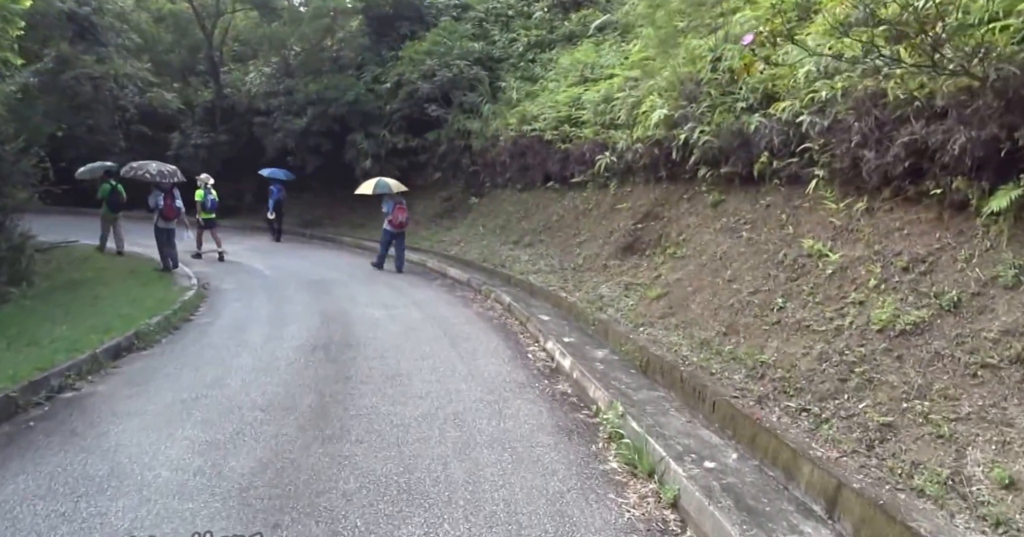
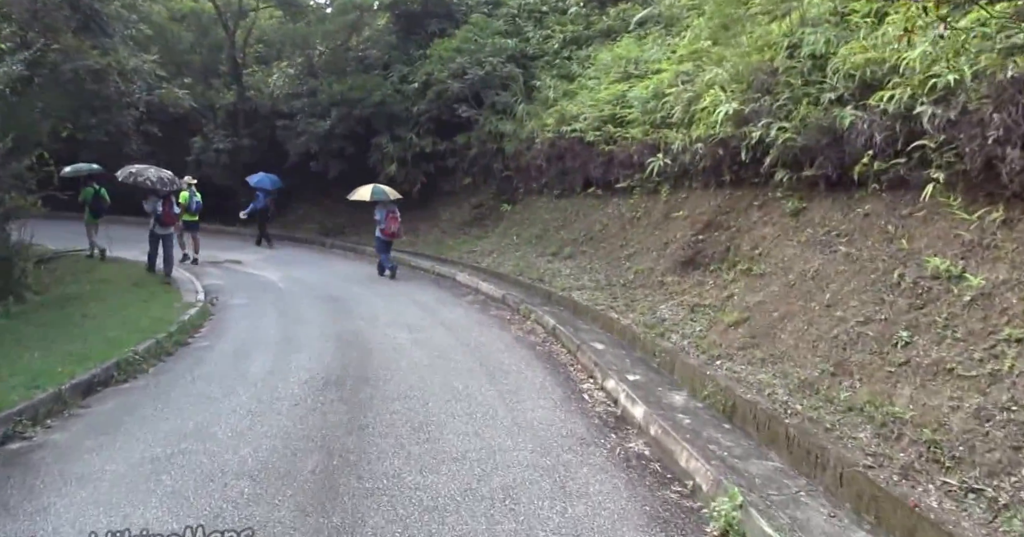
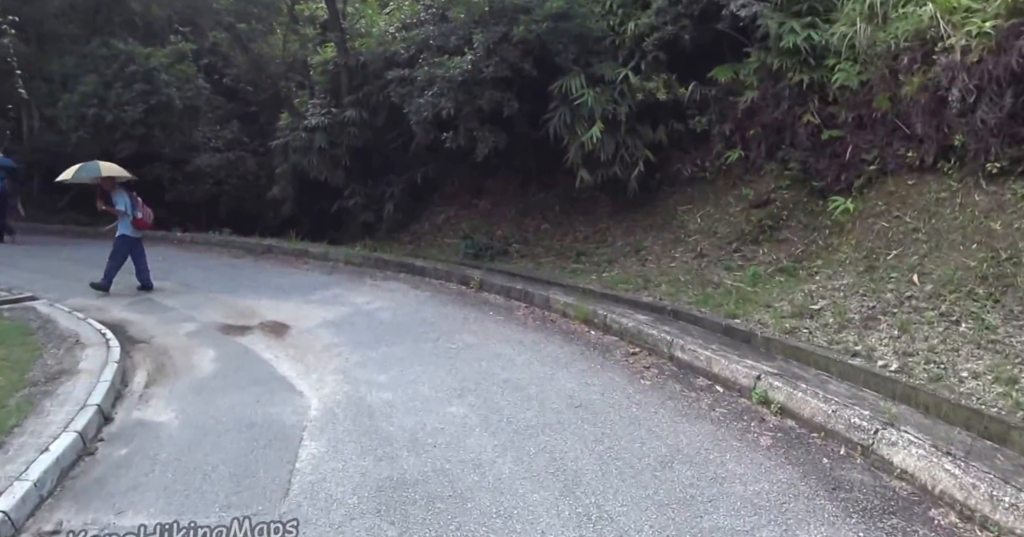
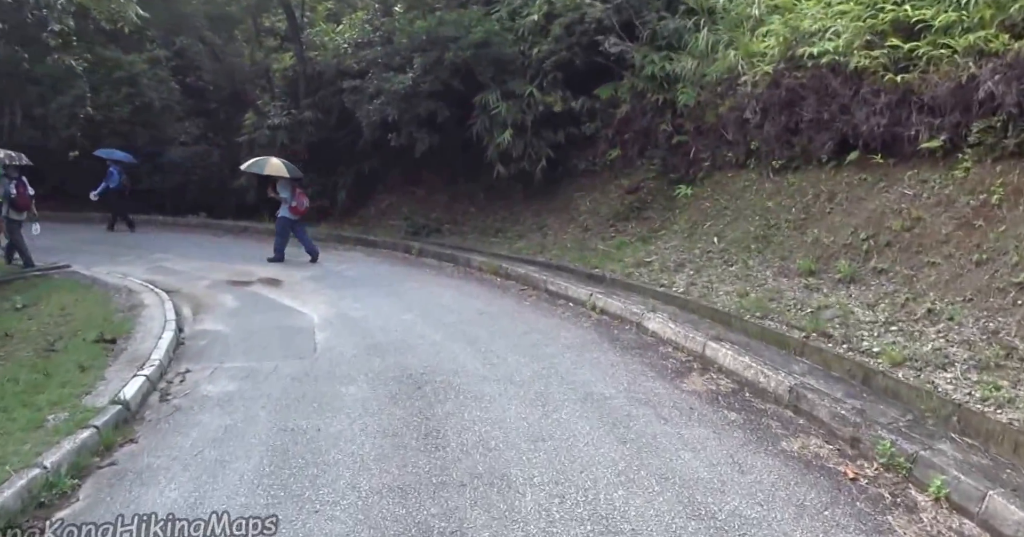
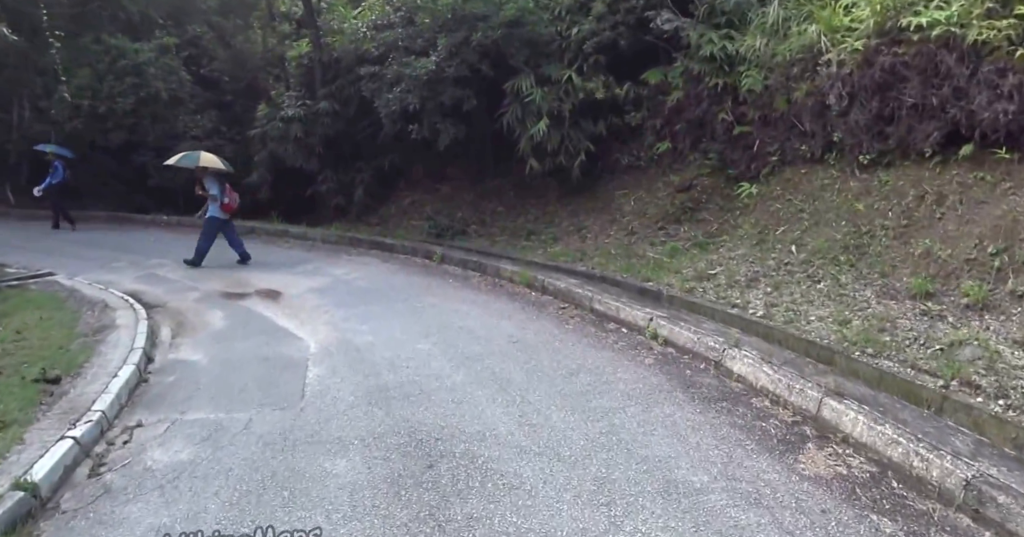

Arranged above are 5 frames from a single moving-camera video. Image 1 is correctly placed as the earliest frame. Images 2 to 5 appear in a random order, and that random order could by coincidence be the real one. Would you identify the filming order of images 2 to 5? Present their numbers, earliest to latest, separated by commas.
2, 4, 5, 3
